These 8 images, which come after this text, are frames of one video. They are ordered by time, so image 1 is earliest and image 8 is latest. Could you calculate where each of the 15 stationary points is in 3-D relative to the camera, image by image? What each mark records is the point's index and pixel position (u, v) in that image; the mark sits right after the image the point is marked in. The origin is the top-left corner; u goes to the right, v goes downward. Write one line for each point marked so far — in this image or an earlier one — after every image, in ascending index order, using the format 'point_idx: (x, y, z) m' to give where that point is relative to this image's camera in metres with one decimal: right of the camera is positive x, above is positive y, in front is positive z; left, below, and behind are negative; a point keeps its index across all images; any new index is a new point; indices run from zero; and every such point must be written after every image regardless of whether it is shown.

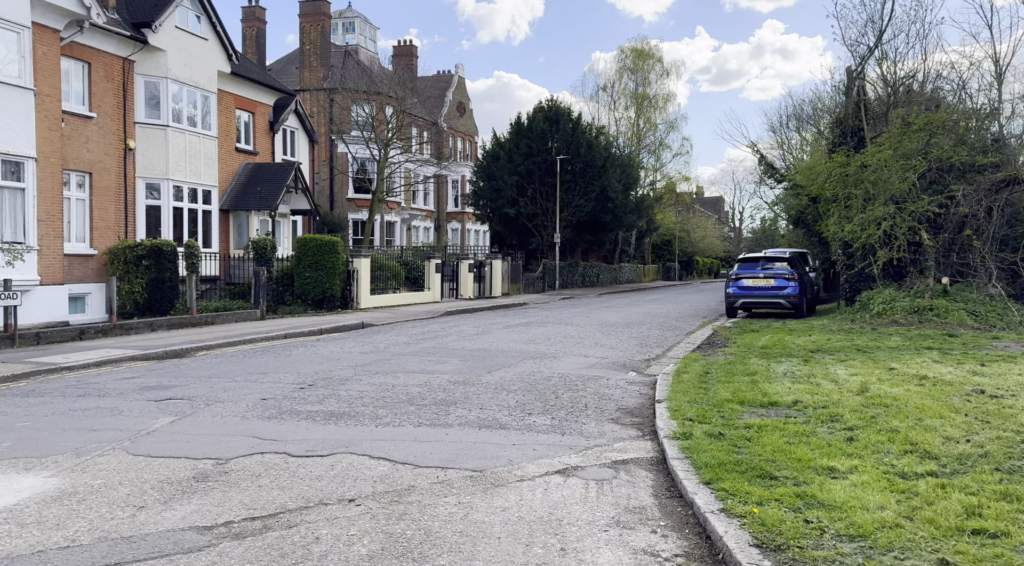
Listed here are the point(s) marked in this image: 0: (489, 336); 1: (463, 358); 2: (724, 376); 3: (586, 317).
0: (-0.4, -0.9, +14.3) m
1: (-0.7, -1.0, +11.3) m
2: (+2.3, -1.0, +9.3) m
3: (+1.7, -0.8, +18.9) m
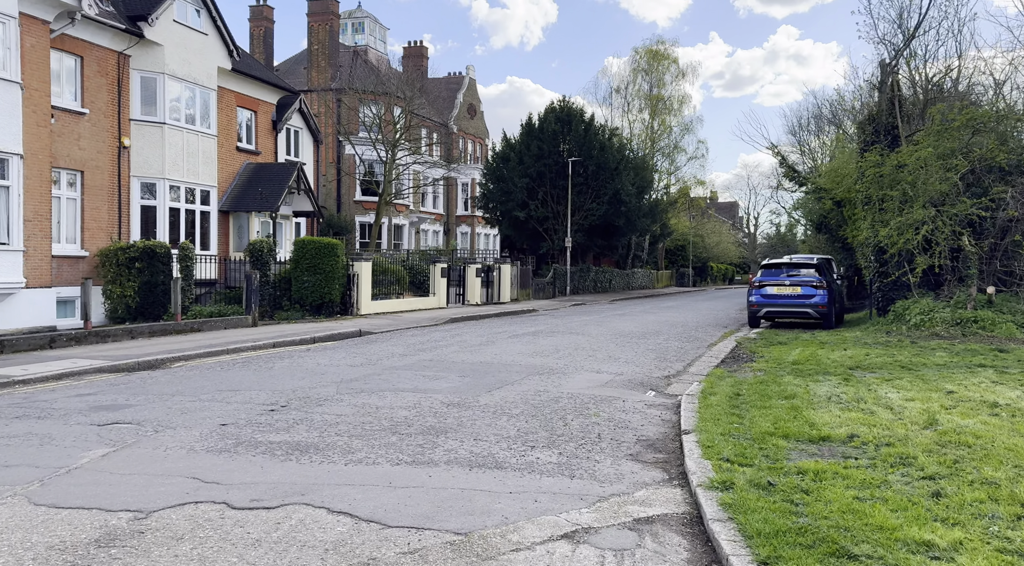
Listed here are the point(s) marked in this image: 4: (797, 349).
0: (-0.3, -1.0, +13.1) m
1: (-0.6, -1.1, +10.1) m
2: (+2.4, -1.1, +8.1) m
3: (+1.8, -0.9, +17.7) m
4: (+4.6, -1.1, +13.4) m
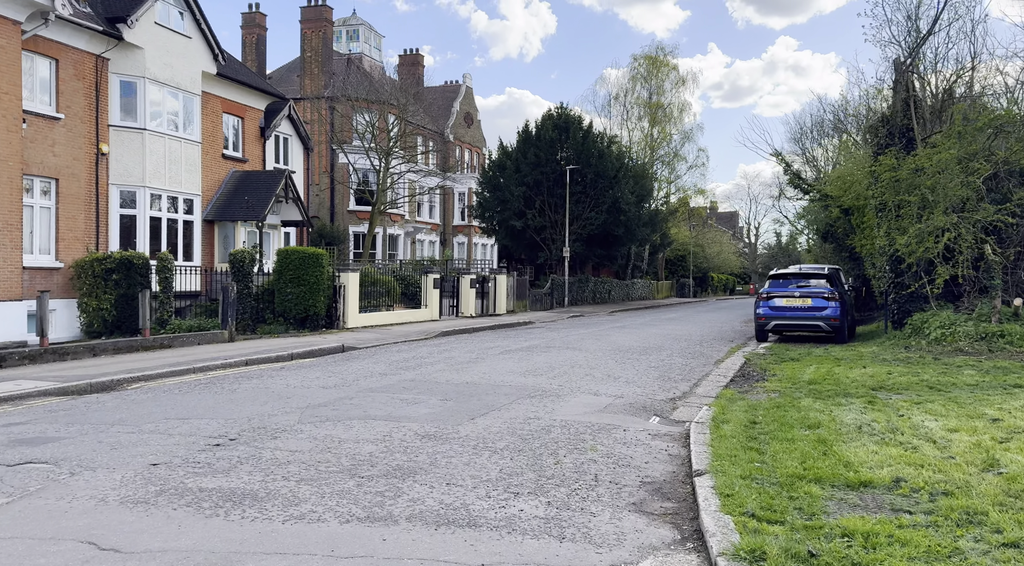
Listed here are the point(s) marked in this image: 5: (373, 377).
0: (-0.4, -1.2, +12.1) m
1: (-0.7, -1.2, +9.1) m
2: (+2.2, -1.2, +7.1) m
3: (+1.7, -1.1, +16.7) m
4: (+4.4, -1.2, +12.4) m
5: (-1.8, -1.2, +10.9) m
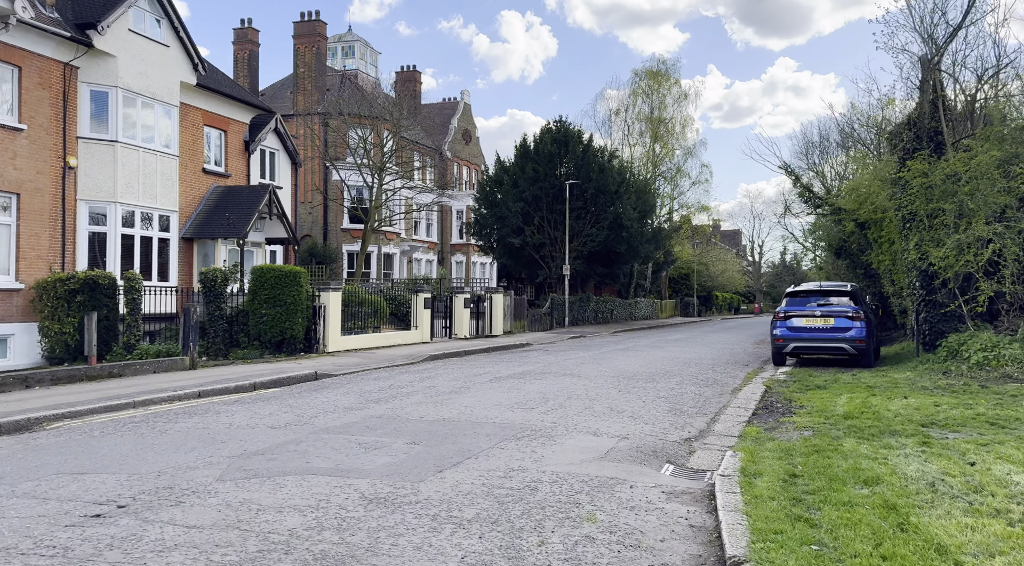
0: (-0.5, -1.4, +10.6) m
1: (-0.9, -1.4, +7.5) m
2: (+2.1, -1.3, +5.5) m
3: (+1.5, -1.5, +15.2) m
4: (+4.3, -1.5, +10.9) m
5: (-1.9, -1.4, +9.3) m
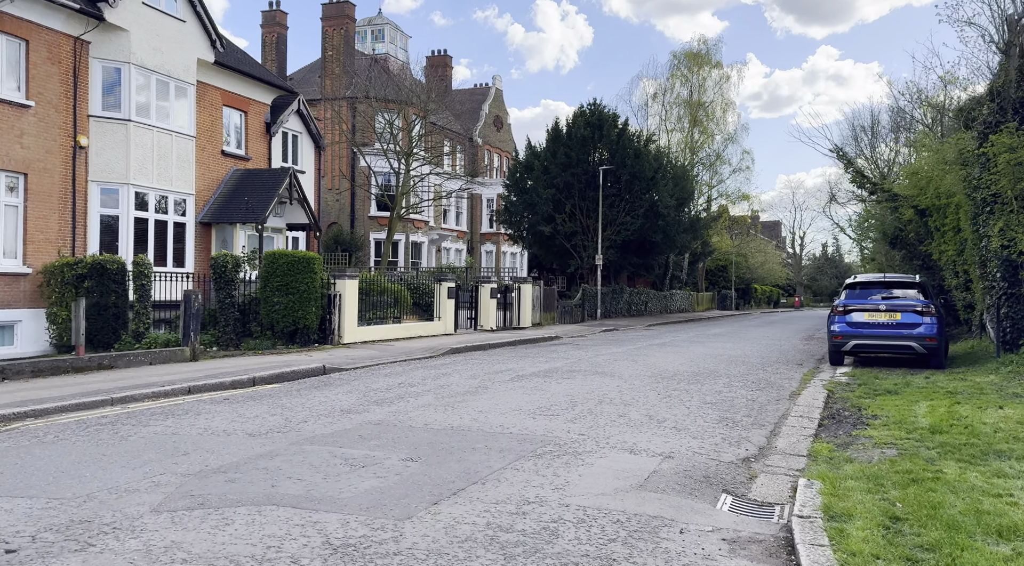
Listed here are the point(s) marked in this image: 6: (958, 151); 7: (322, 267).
0: (-0.3, -1.3, +9.2) m
1: (-0.7, -1.3, +6.2) m
2: (+2.1, -1.3, +4.1) m
3: (+2.0, -1.3, +13.7) m
4: (+4.5, -1.4, +9.4) m
5: (-1.7, -1.3, +8.0) m
6: (+9.6, +2.8, +18.1) m
7: (-4.0, +0.3, +17.7) m
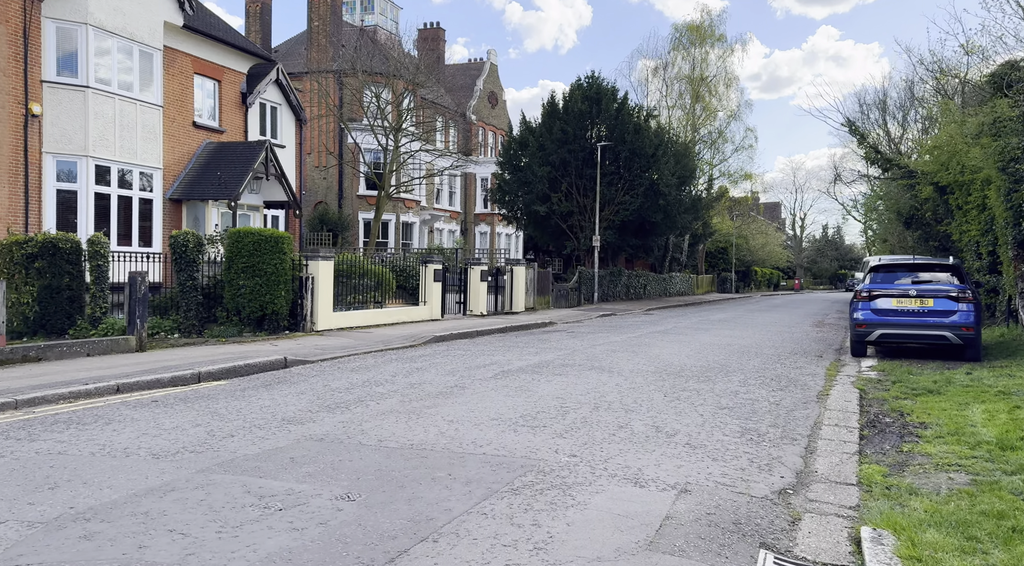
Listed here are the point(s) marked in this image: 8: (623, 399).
0: (-0.5, -1.1, +7.8) m
1: (-0.9, -1.2, +4.8) m
2: (+2.0, -1.2, +2.6) m
3: (+1.8, -1.0, +12.3) m
4: (+4.4, -1.2, +7.9) m
5: (-1.9, -1.1, +6.6) m
6: (+9.3, +3.2, +16.6) m
7: (-4.2, +0.7, +16.2) m
8: (+1.1, -1.1, +8.2) m
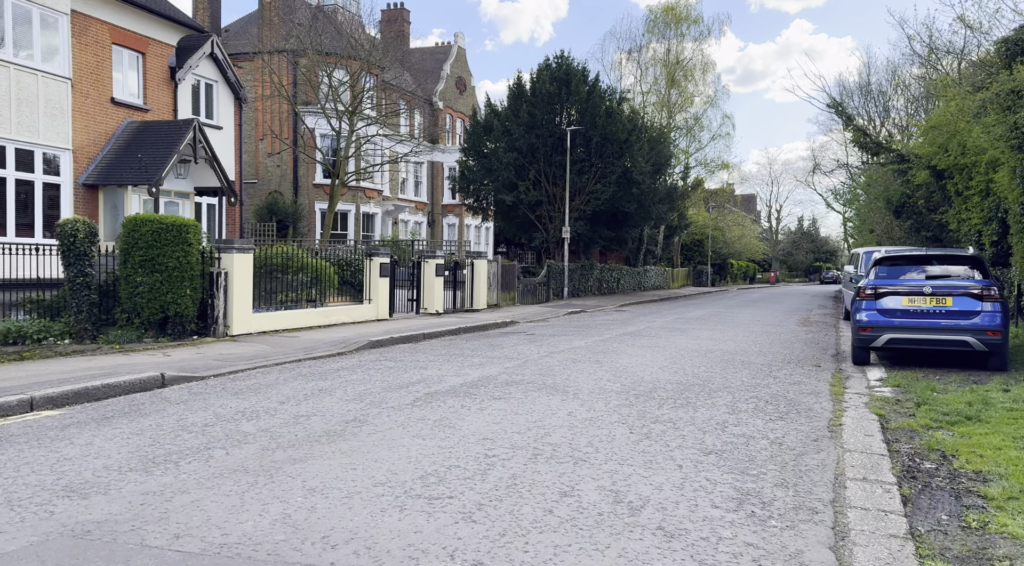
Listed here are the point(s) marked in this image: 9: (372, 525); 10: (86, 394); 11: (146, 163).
0: (-1.1, -1.1, +5.6) m
1: (-1.5, -1.2, +2.6) m
2: (+1.5, -1.3, +0.5) m
3: (+1.0, -1.0, +10.1) m
4: (+3.7, -1.2, +5.8) m
5: (-2.5, -1.1, +4.3) m
6: (+8.5, +3.2, +14.6) m
7: (-5.1, +0.7, +13.9) m
8: (+0.4, -1.1, +6.0) m
9: (-0.7, -1.2, +4.0) m
10: (-4.2, -1.1, +8.3) m
11: (-8.6, +2.8, +19.6) m
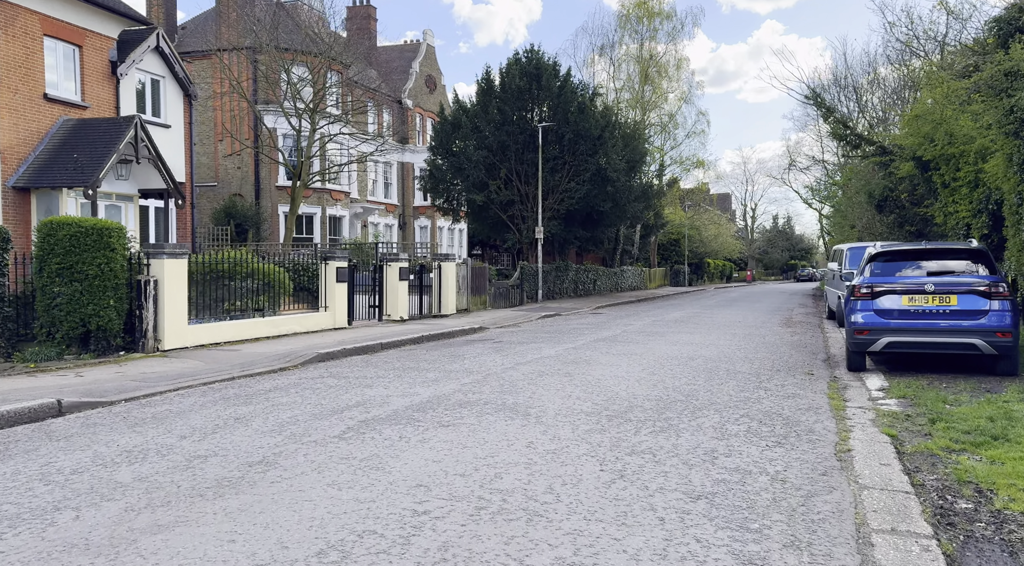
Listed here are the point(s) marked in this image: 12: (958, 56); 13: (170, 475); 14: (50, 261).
0: (-1.4, -1.1, +4.3) m
1: (-1.7, -1.2, +1.3) m
2: (+1.3, -1.3, -0.7) m
3: (+0.6, -1.0, +9.0) m
4: (+3.4, -1.2, +4.7) m
5: (-2.8, -1.2, +3.1) m
6: (+7.8, +3.3, +13.7) m
7: (-5.6, +0.6, +12.6) m
8: (+0.1, -1.1, +4.8) m
9: (-1.0, -1.2, +2.8) m
10: (-4.6, -1.2, +7.0) m
11: (-9.3, +2.6, +18.2) m
12: (+9.5, +4.9, +18.1) m
13: (-2.0, -1.2, +5.1) m
14: (-6.5, +0.3, +11.9) m
